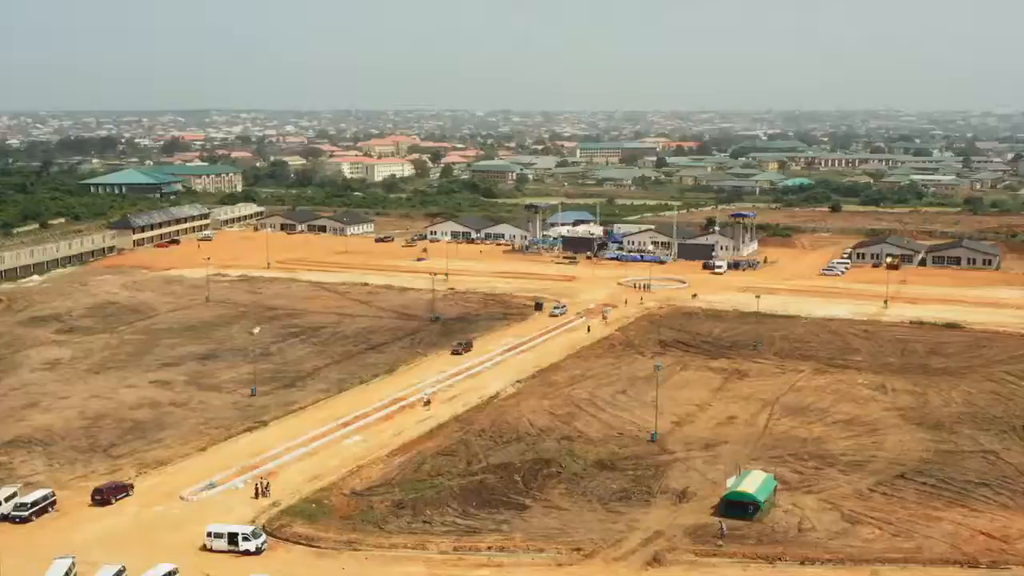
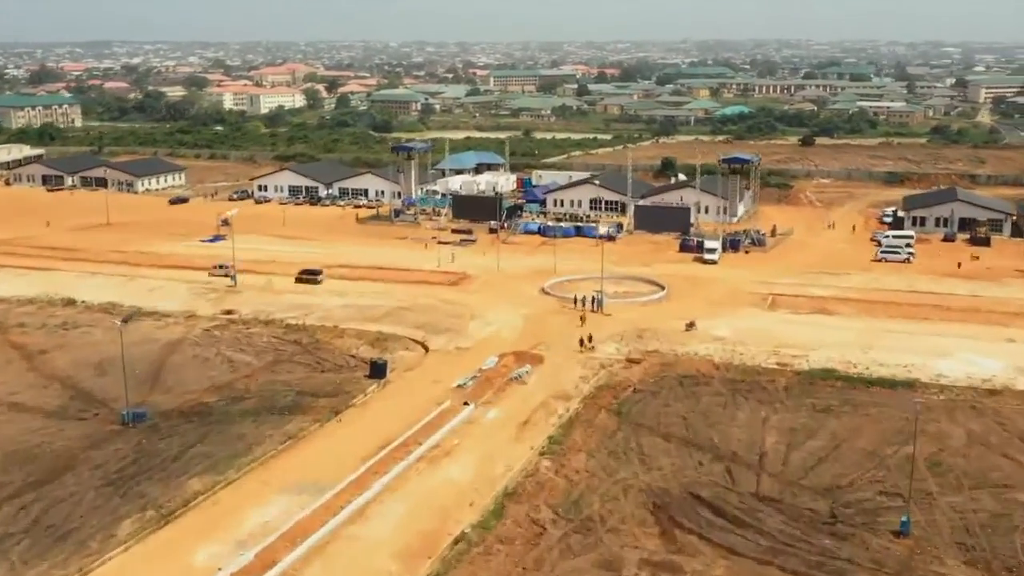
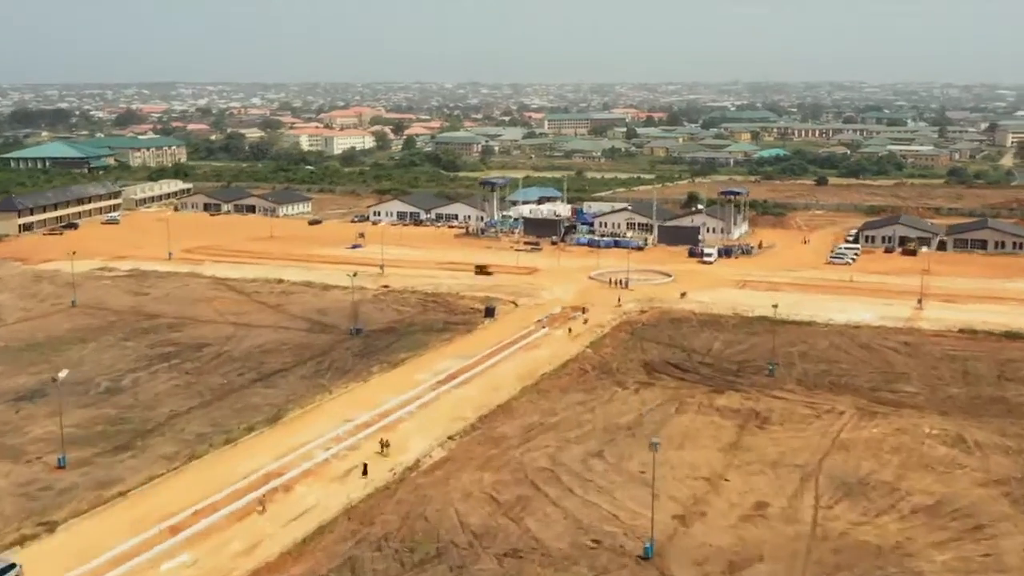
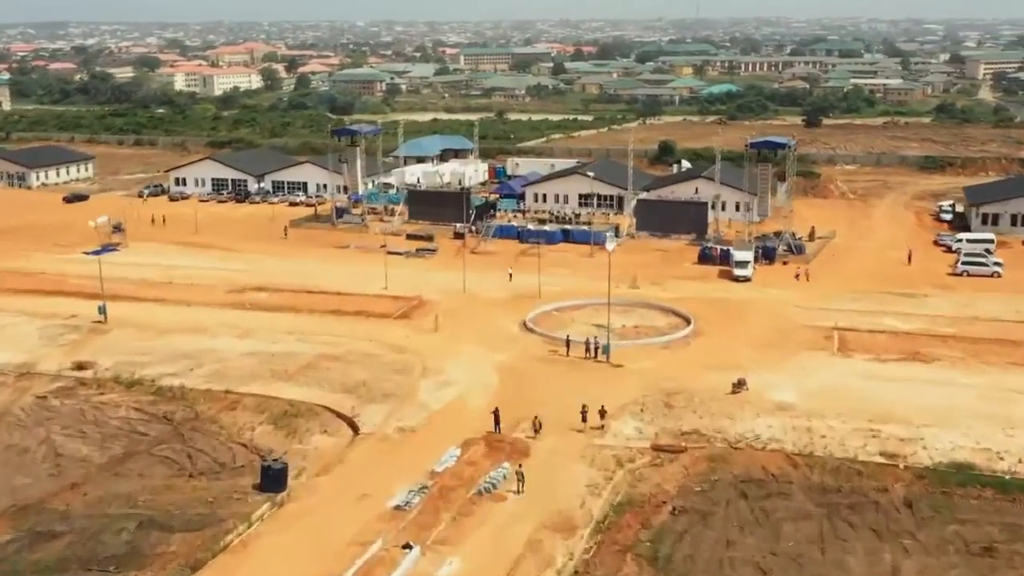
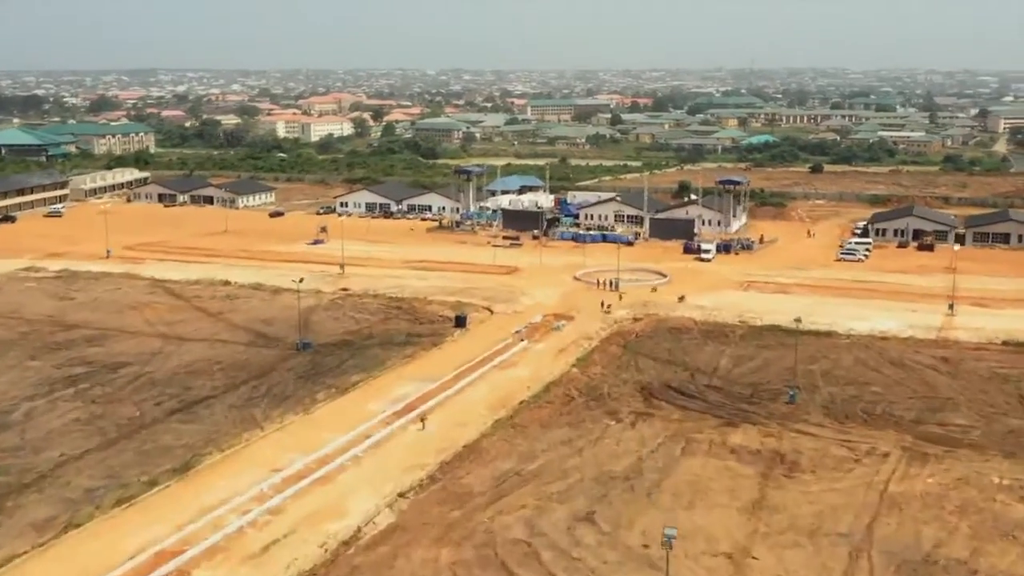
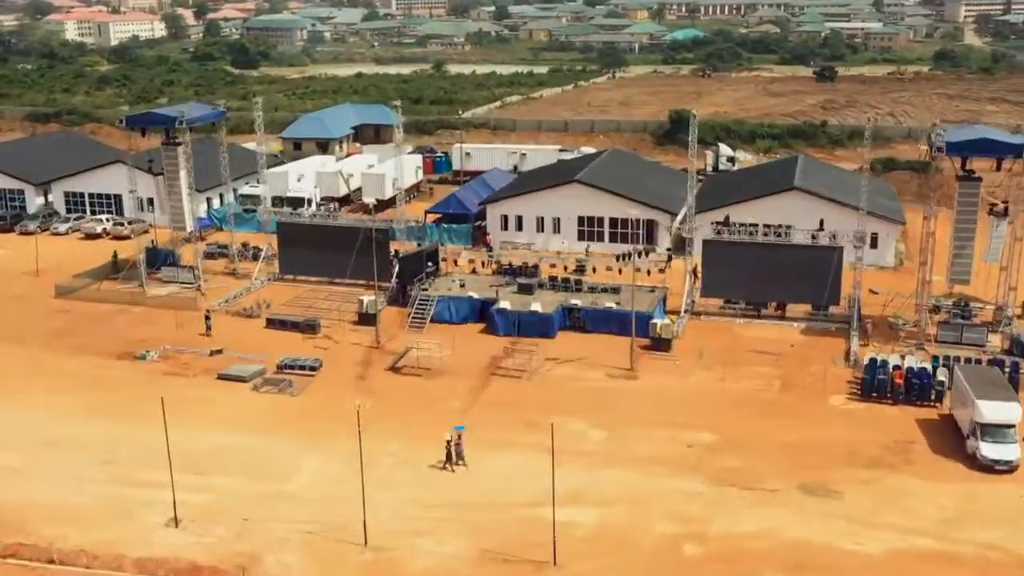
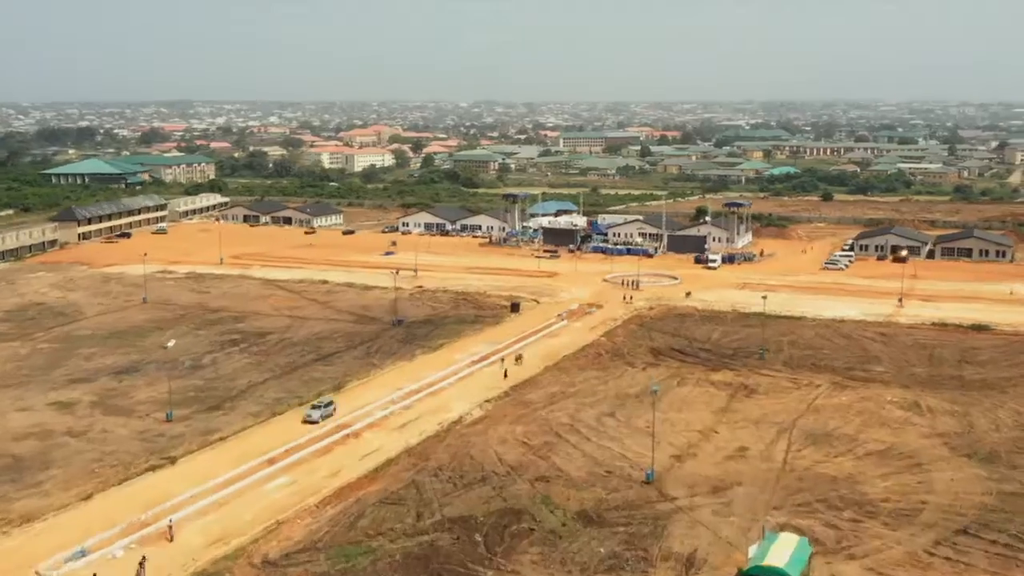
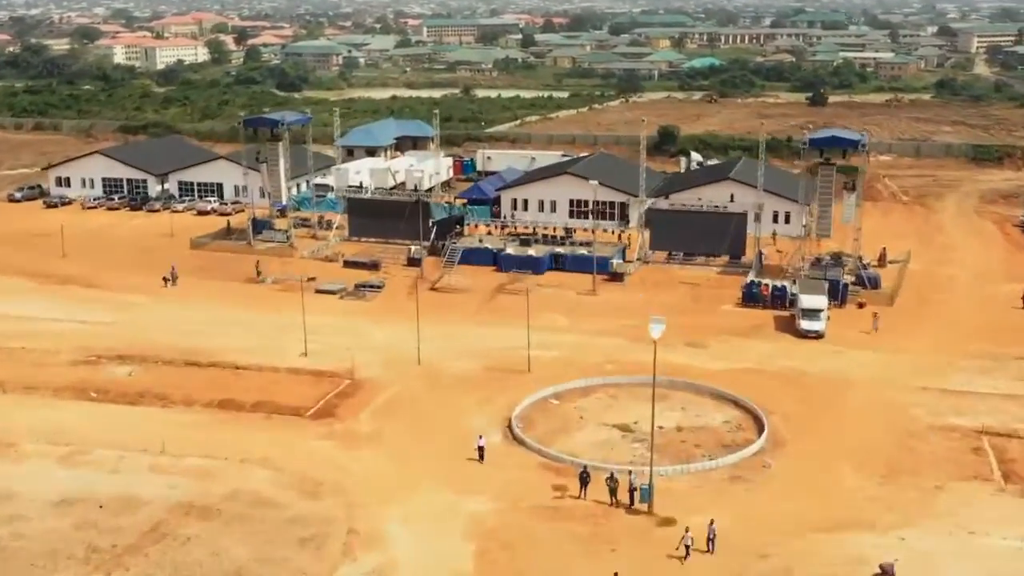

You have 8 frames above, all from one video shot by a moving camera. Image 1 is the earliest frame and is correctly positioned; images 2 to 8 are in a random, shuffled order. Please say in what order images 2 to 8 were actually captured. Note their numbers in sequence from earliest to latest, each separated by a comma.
7, 3, 5, 2, 4, 8, 6
